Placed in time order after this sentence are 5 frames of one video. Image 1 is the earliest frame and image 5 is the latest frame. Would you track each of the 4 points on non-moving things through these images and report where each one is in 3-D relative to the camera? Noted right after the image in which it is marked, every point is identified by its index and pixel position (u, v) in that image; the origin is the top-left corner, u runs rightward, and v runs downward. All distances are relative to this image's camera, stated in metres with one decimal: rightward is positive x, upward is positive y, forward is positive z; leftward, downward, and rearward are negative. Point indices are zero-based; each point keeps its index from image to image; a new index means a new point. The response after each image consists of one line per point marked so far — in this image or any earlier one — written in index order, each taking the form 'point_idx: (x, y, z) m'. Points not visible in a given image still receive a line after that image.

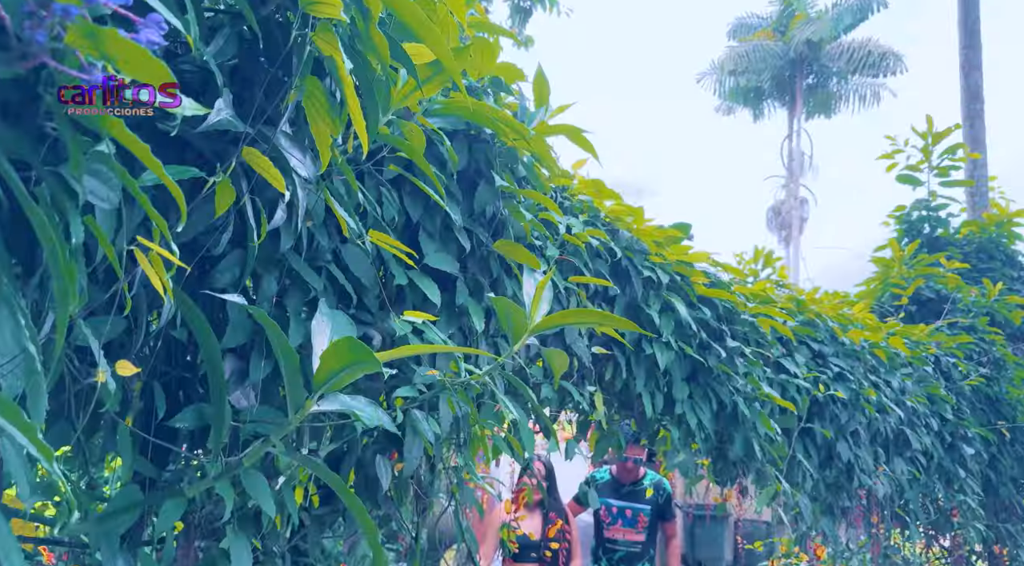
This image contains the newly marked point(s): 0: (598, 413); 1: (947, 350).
0: (+0.2, -0.3, +1.7) m
1: (+2.3, -0.4, +3.5) m
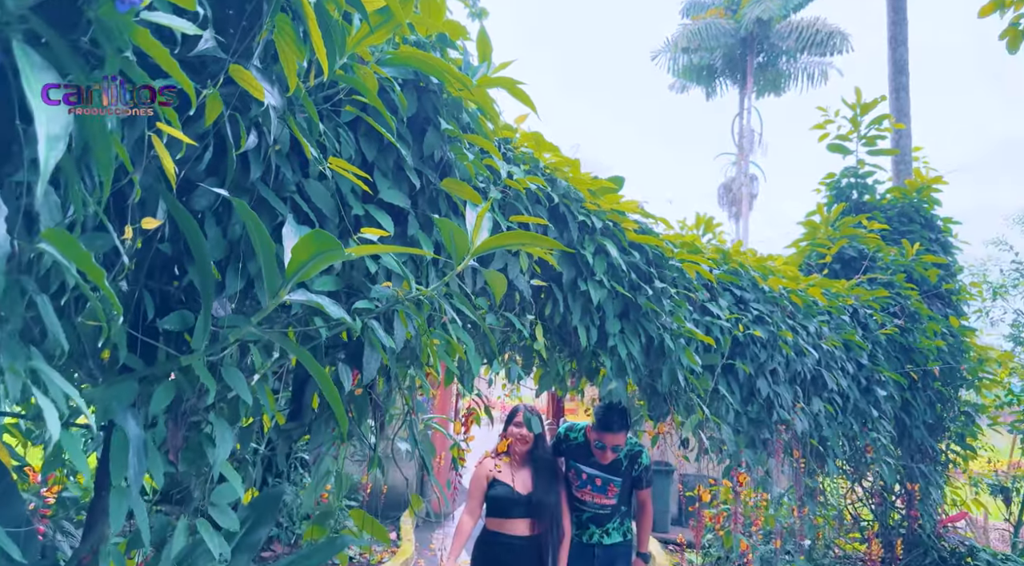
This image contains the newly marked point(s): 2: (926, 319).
0: (+0.1, -0.2, +1.9) m
1: (+2.1, -0.1, +3.8) m
2: (+2.7, -0.2, +4.3) m
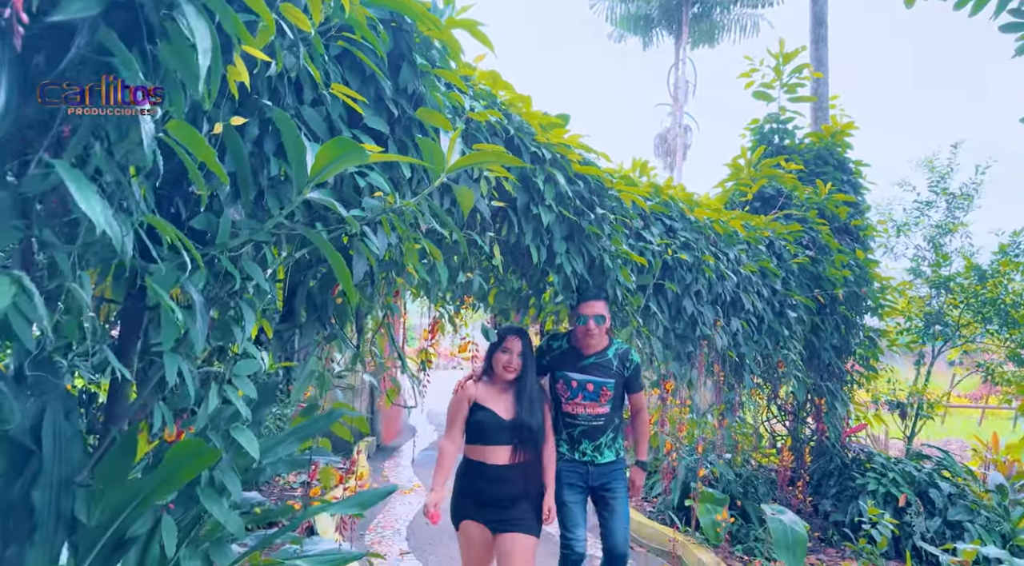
0: (-0.1, +0.1, +2.1) m
1: (+1.8, +0.3, +4.3) m
2: (+2.4, +0.2, +4.8) m
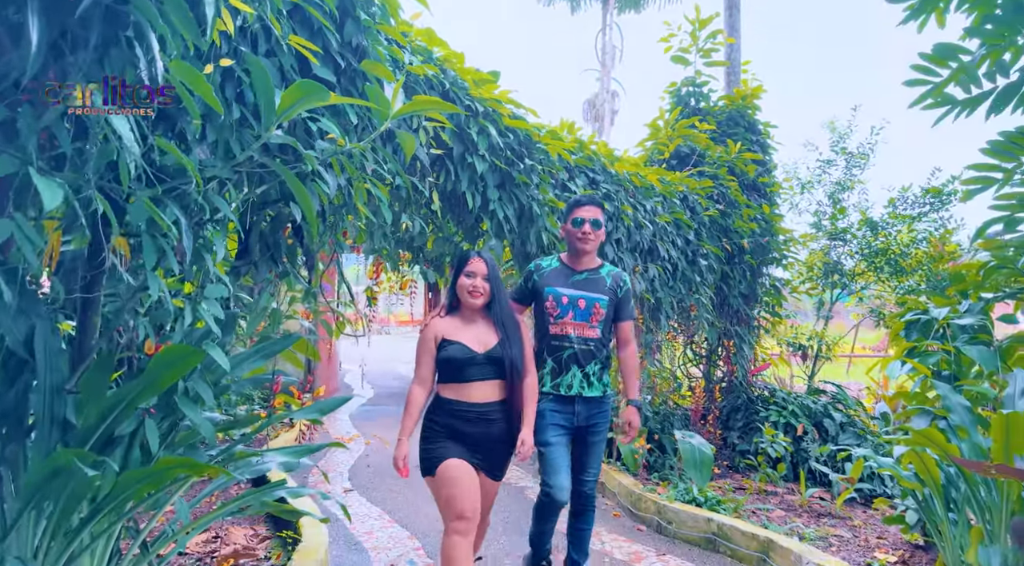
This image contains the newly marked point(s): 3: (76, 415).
0: (-0.3, +0.3, +2.3) m
1: (+1.3, +0.7, +4.6) m
2: (+1.9, +0.6, +5.3) m
3: (-1.0, -0.3, +1.4) m
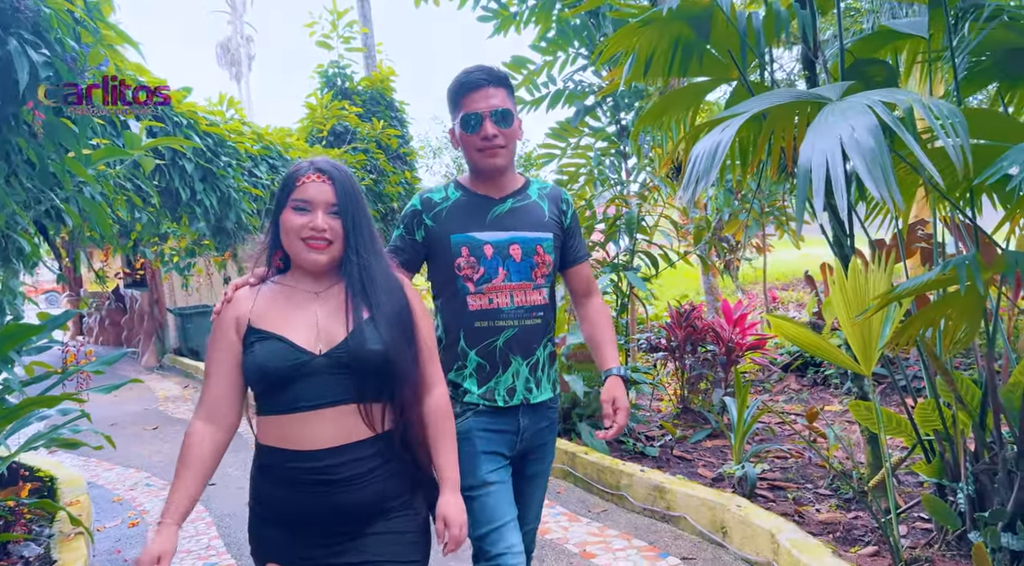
0: (-1.6, +0.4, +3.0) m
1: (-1.4, +1.0, +5.7) m
2: (-1.2, +1.1, +6.5) m
3: (-1.8, -0.3, +1.9) m
